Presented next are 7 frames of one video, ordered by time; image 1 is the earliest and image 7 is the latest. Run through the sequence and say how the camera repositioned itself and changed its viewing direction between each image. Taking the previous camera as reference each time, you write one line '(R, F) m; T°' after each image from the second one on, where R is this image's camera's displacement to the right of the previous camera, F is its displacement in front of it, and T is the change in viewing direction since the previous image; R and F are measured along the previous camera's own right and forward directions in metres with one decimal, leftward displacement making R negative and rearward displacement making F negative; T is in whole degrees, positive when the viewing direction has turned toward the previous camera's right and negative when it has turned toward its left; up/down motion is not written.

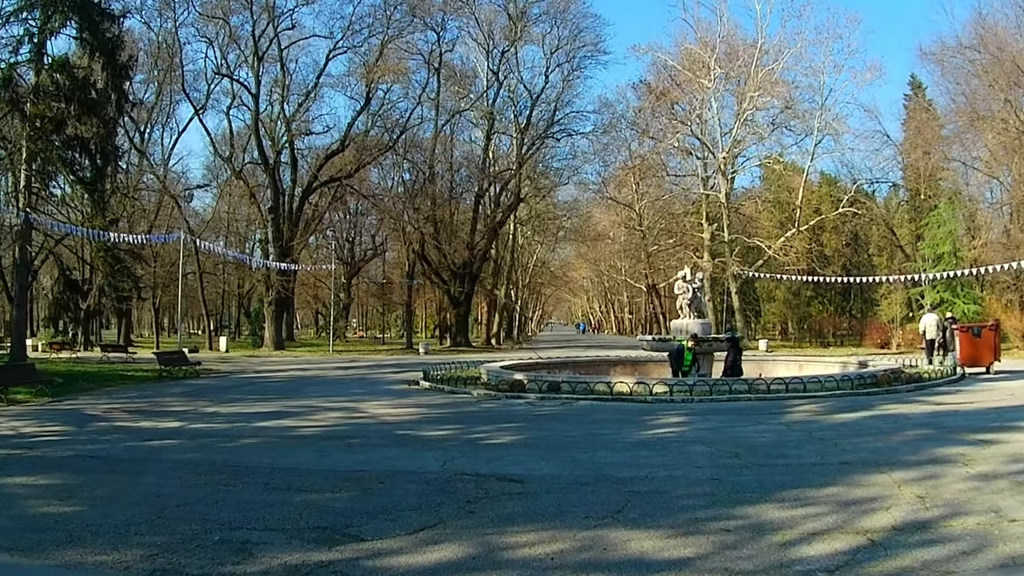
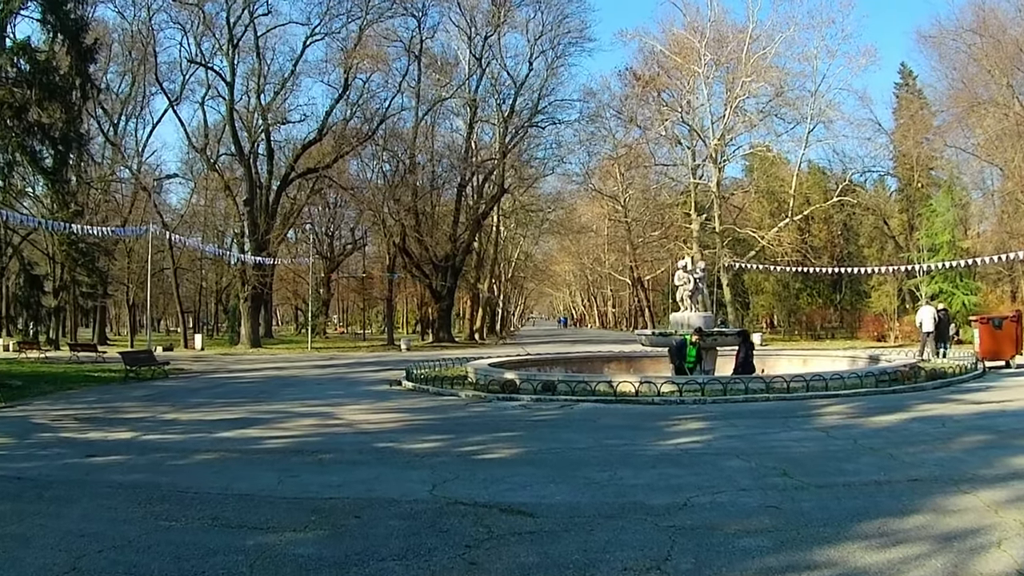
(-0.2, +1.4) m; +1°
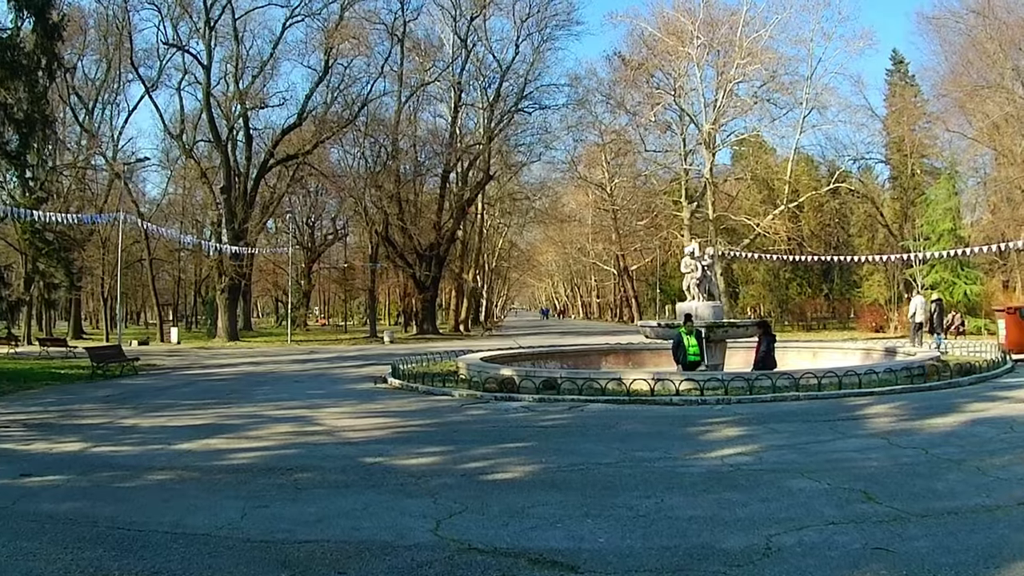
(-0.3, +1.4) m; +1°
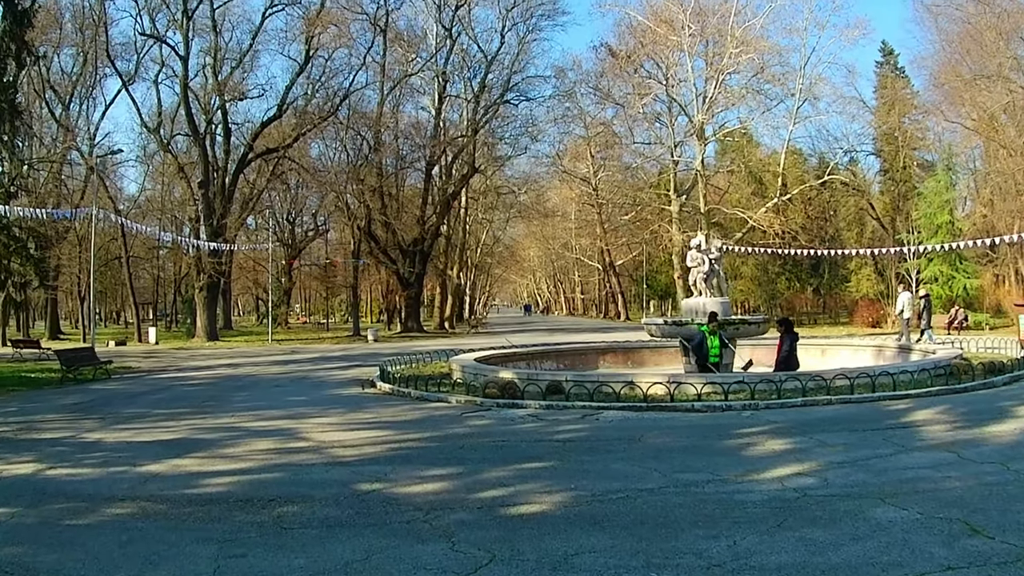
(-0.3, +1.1) m; +1°
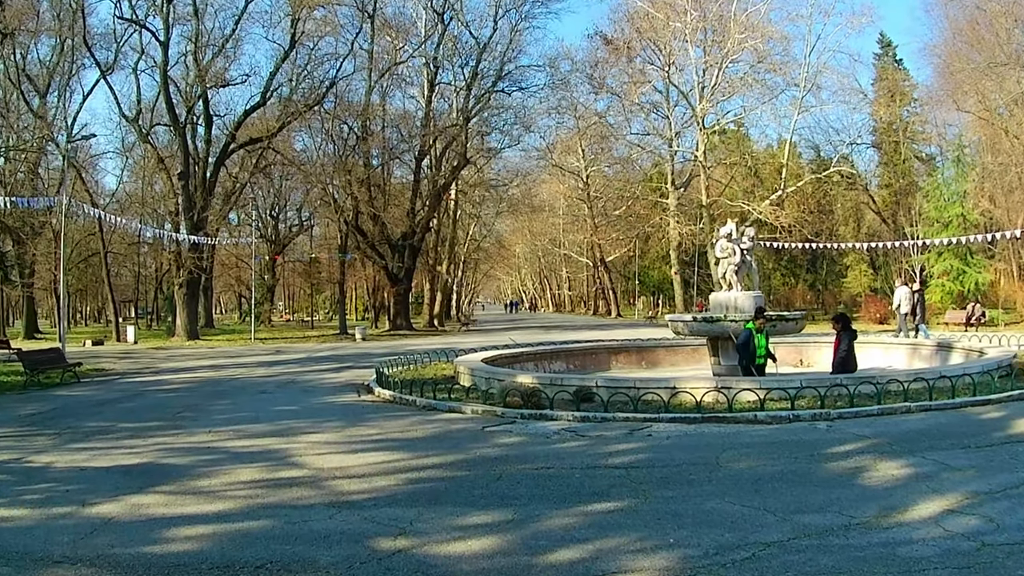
(-0.5, +1.7) m; +1°
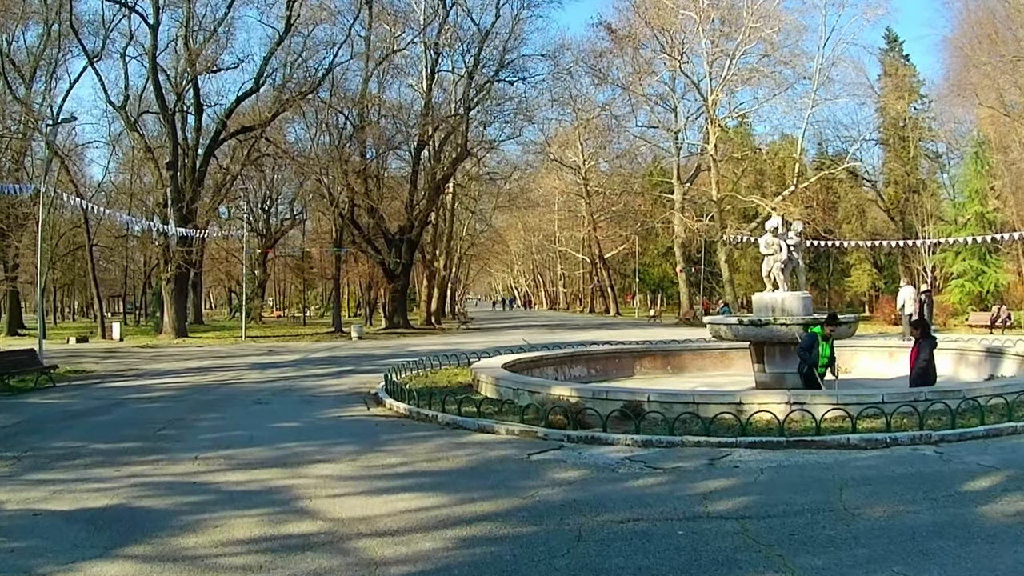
(-0.5, +1.5) m; +1°
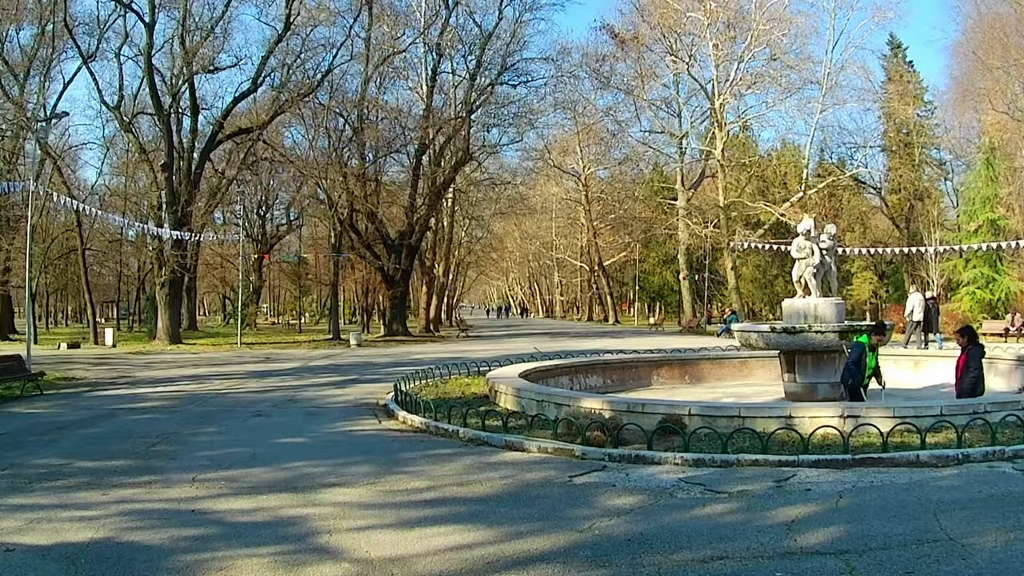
(-0.4, +0.8) m; 0°
